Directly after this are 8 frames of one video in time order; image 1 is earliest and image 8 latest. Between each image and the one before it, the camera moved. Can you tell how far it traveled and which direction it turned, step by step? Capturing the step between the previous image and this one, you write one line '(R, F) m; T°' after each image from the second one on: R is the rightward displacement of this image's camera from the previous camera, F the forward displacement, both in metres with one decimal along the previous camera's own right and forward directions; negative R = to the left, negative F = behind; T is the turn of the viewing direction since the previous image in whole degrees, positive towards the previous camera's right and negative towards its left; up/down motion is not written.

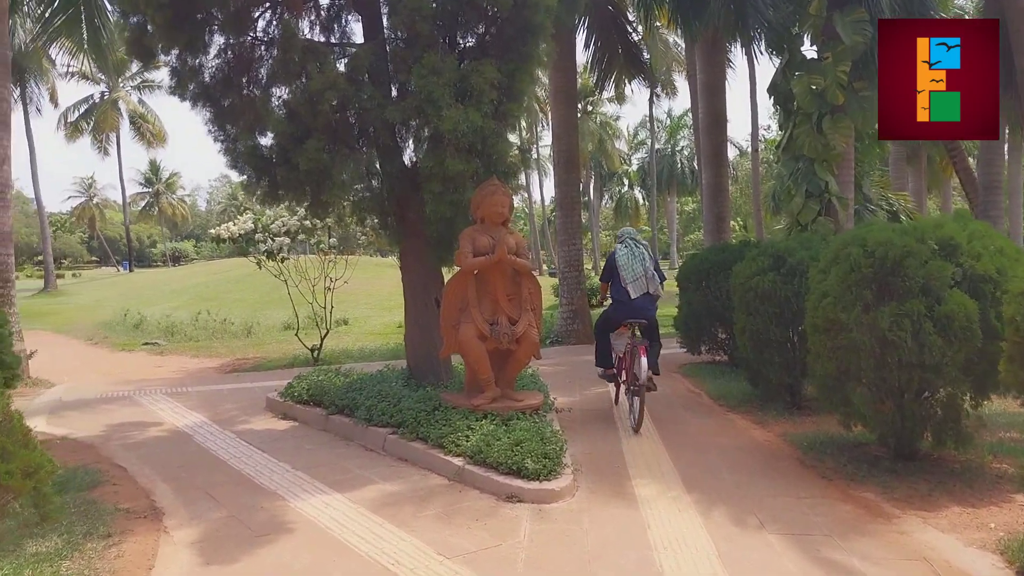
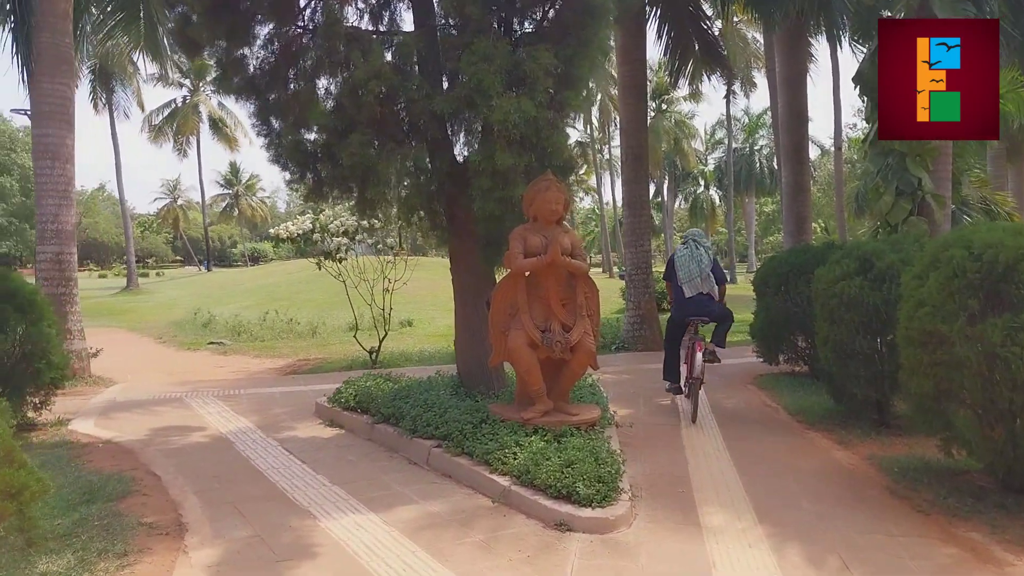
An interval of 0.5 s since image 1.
(+0.1, +0.5) m; -5°
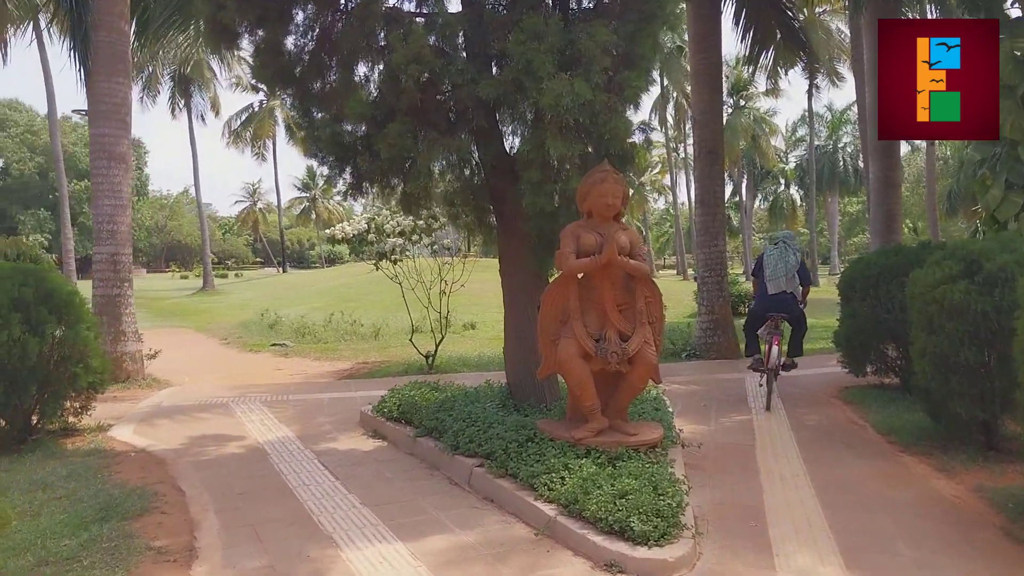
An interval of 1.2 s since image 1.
(+0.1, +0.6) m; -5°
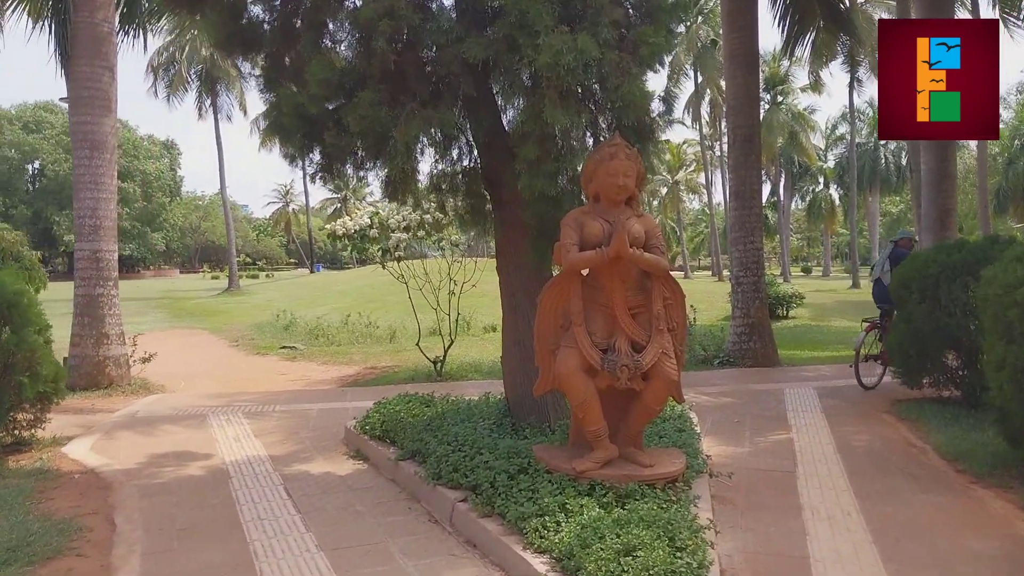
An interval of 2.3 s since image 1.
(+0.2, +0.9) m; -2°
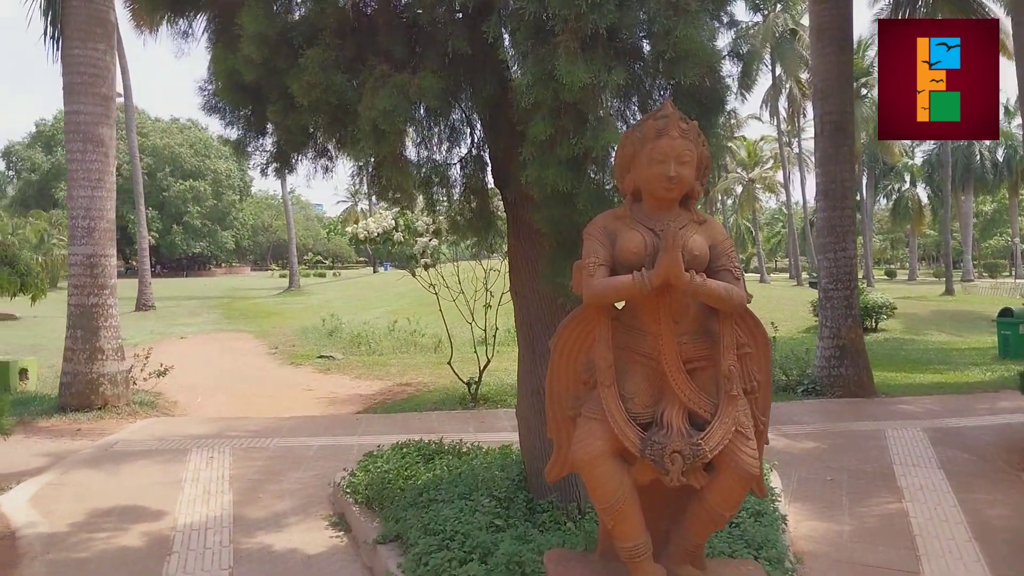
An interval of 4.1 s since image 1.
(+0.2, +1.3) m; -5°
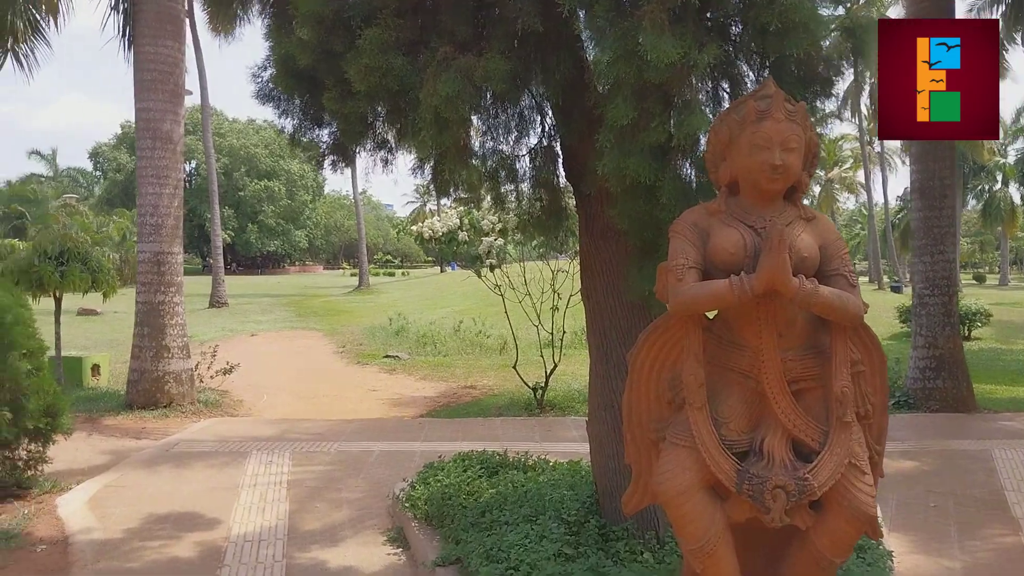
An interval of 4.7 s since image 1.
(0.0, +0.3) m; -5°
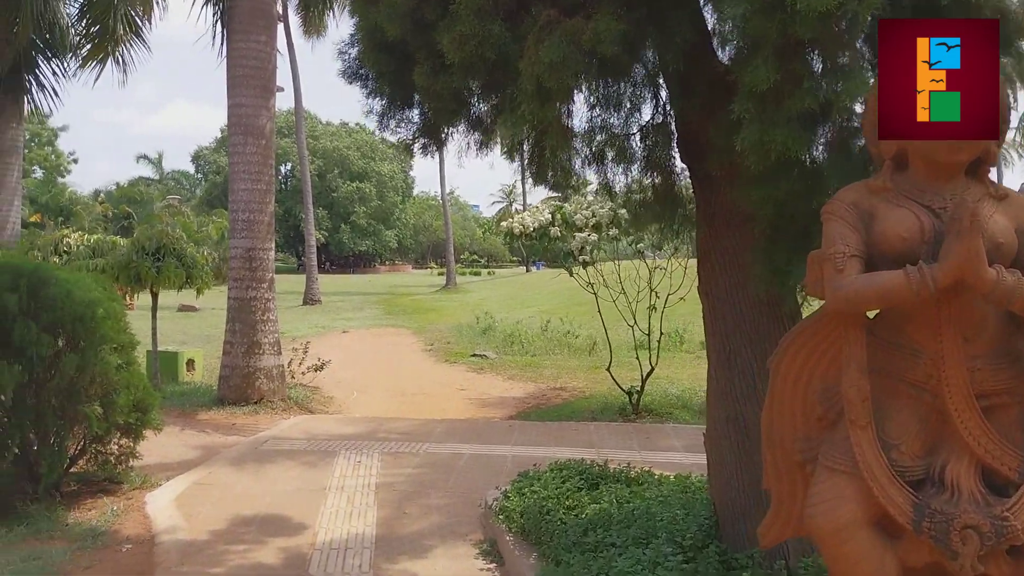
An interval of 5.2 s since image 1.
(-0.1, +0.3) m; -6°
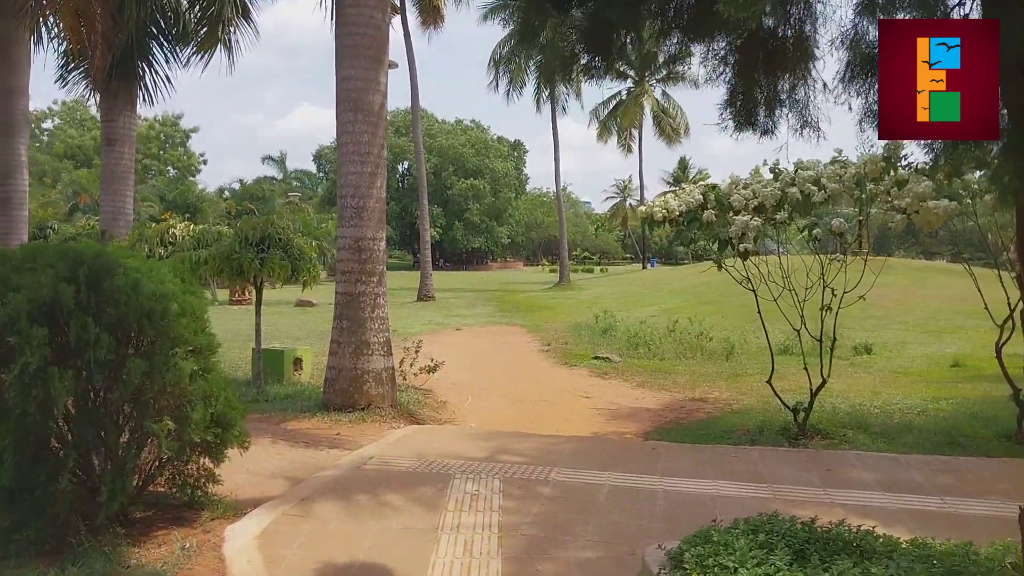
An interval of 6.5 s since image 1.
(-0.2, +1.0) m; -8°
